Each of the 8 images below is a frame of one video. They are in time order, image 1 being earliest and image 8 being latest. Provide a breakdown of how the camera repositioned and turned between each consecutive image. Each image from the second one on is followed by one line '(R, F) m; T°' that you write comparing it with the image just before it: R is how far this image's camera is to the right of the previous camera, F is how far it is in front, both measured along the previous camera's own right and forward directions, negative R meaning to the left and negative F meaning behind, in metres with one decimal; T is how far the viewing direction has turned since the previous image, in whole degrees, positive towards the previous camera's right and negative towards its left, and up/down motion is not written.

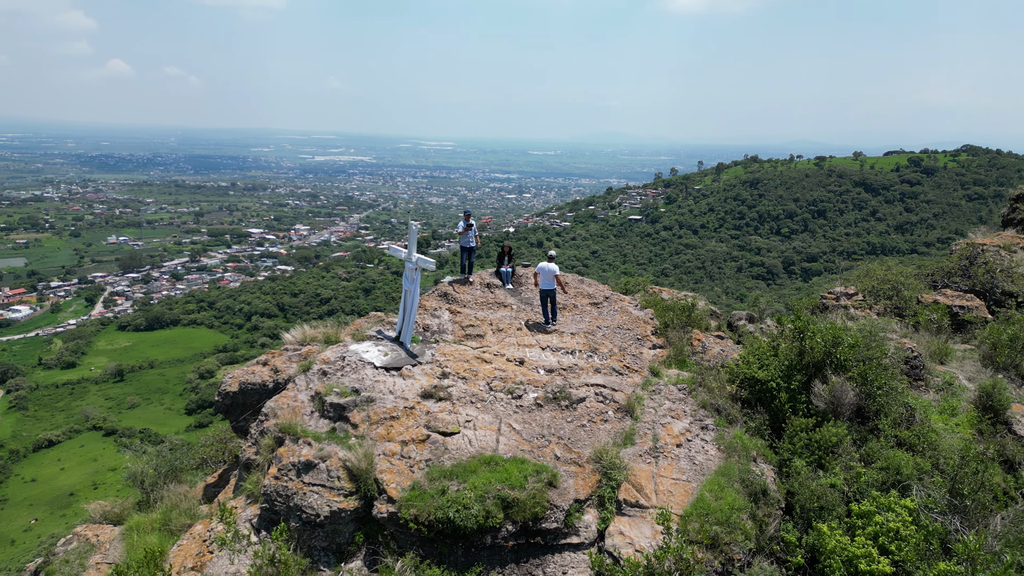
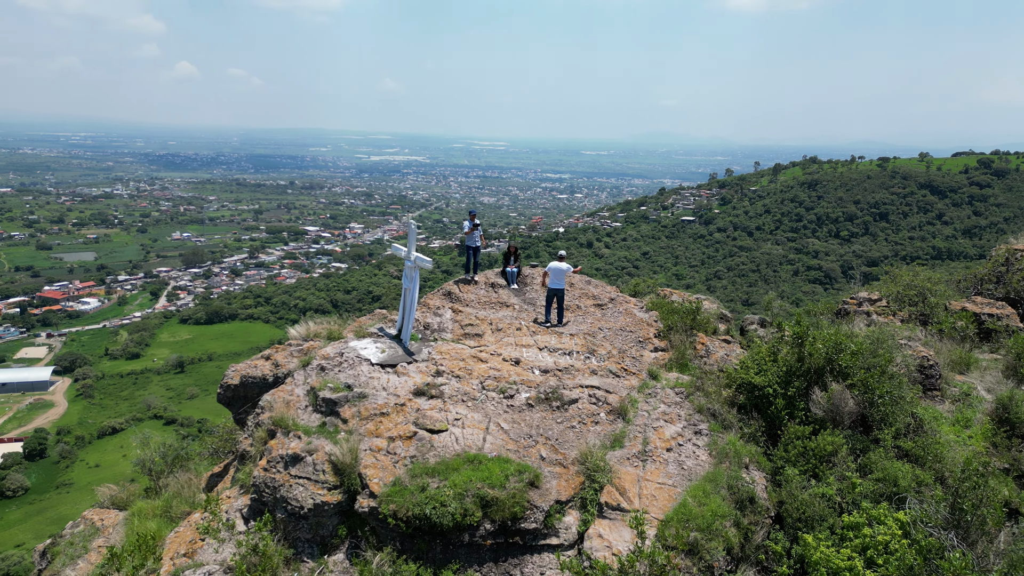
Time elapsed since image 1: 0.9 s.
(+0.5, 0.0) m; -4°
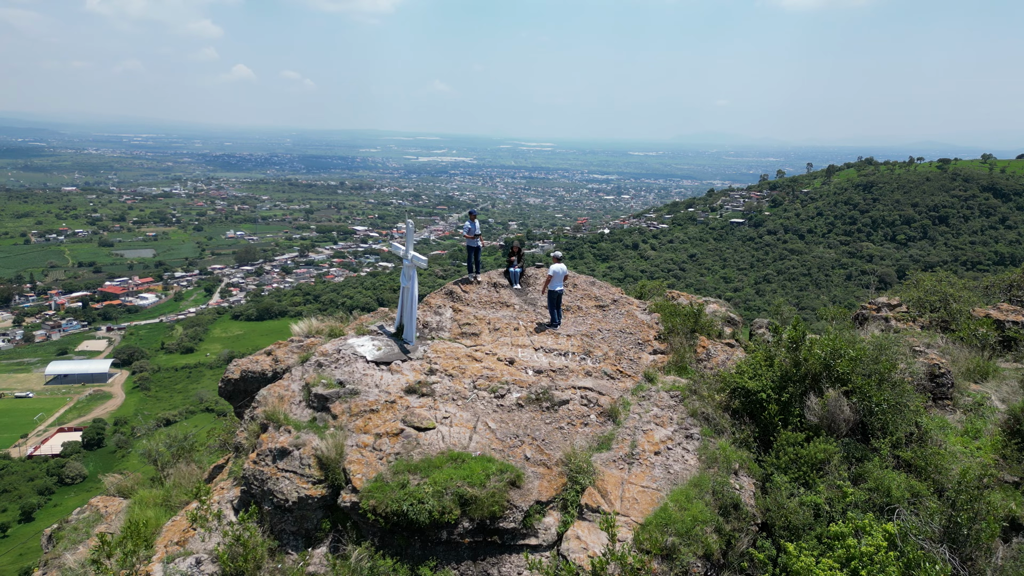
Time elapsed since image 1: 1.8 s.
(+0.4, 0.0) m; -4°
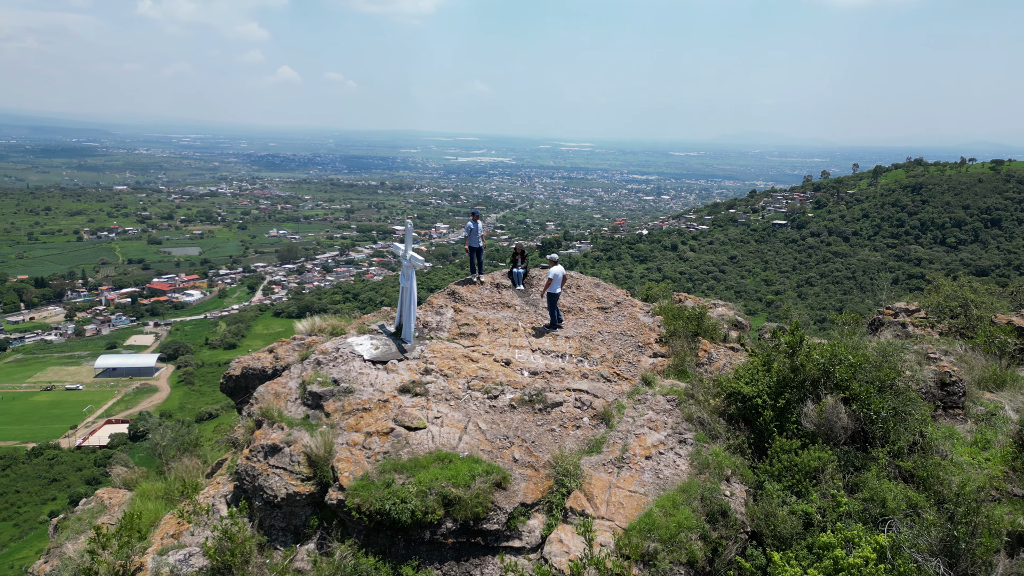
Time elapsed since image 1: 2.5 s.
(+0.4, 0.0) m; -3°
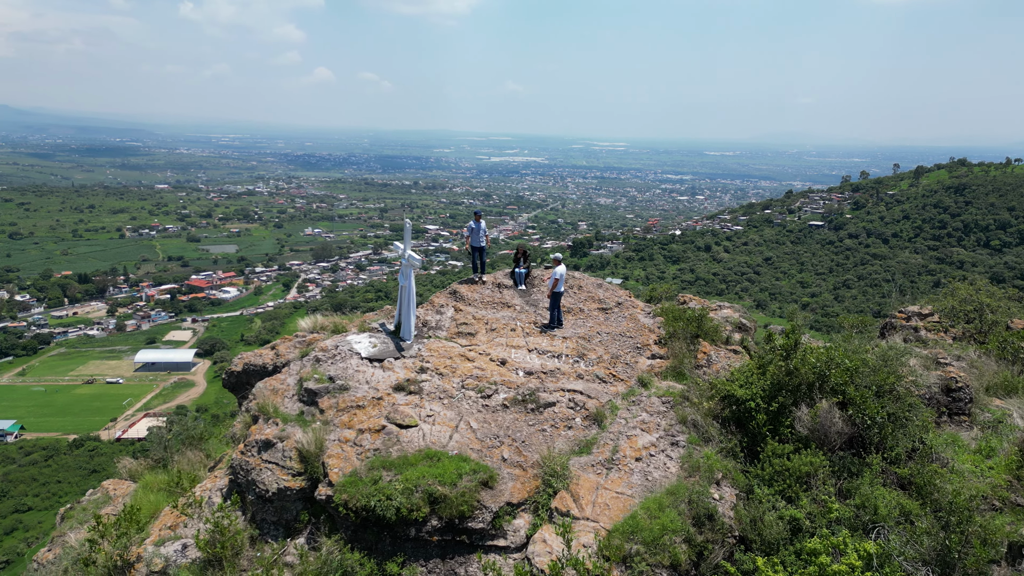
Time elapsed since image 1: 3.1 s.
(+0.3, 0.0) m; -3°
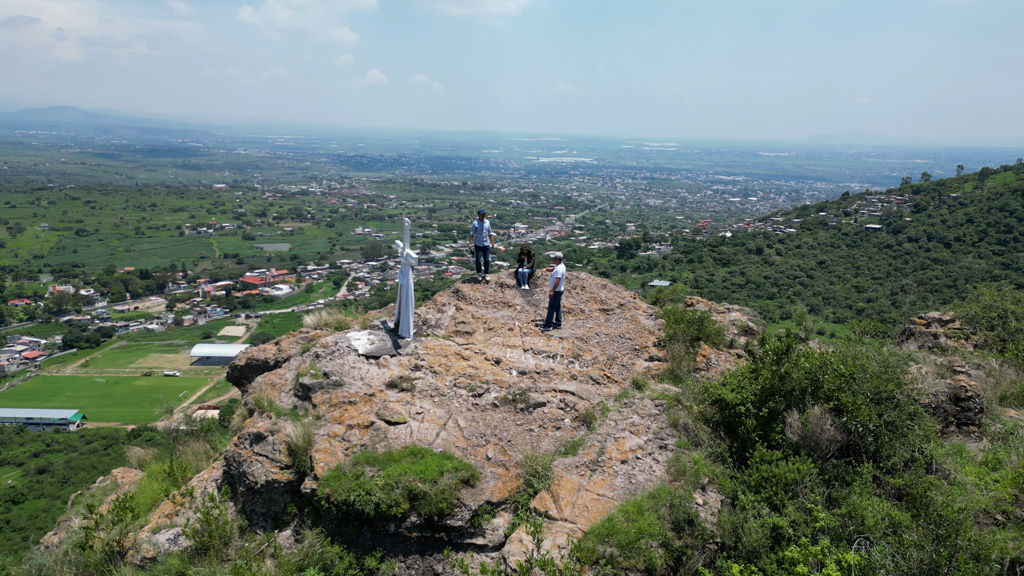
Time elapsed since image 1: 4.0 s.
(+0.5, 0.0) m; -4°
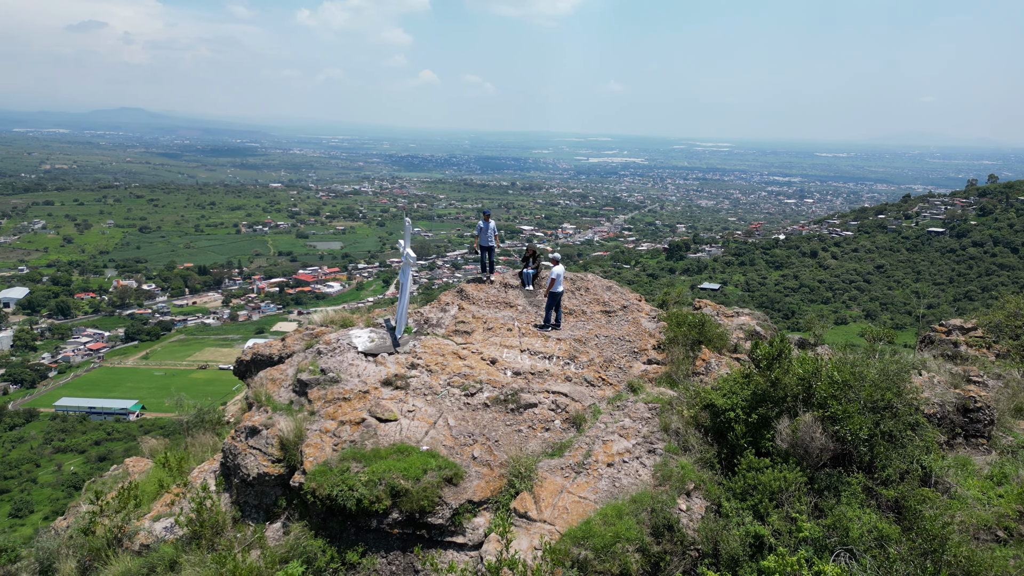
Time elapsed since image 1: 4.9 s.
(+0.5, 0.0) m; -4°
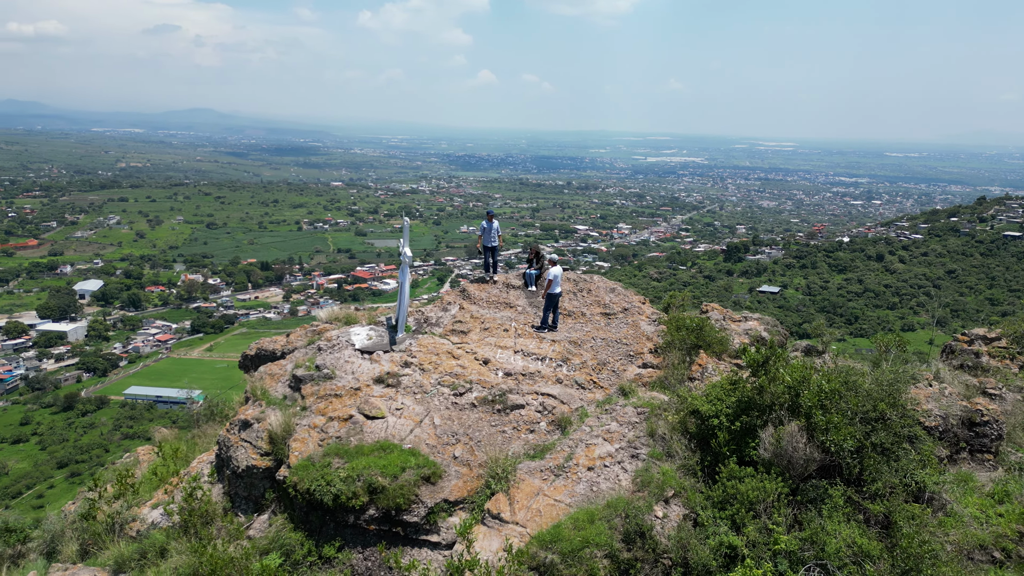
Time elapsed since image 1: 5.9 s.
(+0.5, 0.0) m; -4°
